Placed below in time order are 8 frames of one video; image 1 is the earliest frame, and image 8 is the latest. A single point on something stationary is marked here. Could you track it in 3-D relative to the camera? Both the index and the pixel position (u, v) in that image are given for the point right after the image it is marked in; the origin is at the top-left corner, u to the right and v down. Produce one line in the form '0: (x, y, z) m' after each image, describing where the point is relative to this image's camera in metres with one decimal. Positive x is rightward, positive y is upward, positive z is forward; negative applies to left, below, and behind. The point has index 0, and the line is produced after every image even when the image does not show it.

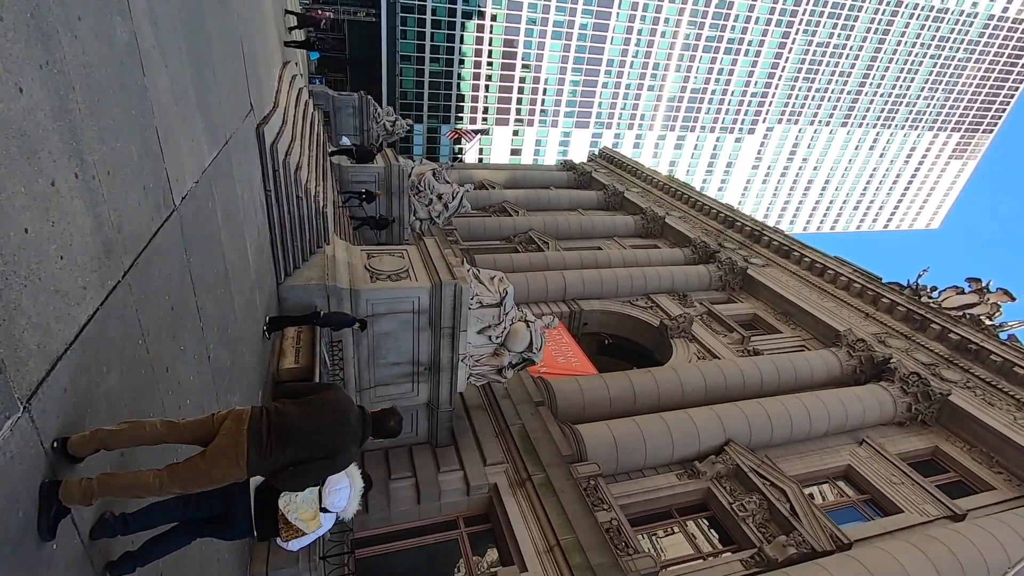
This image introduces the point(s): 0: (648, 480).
0: (+3.4, -4.8, +13.4) m
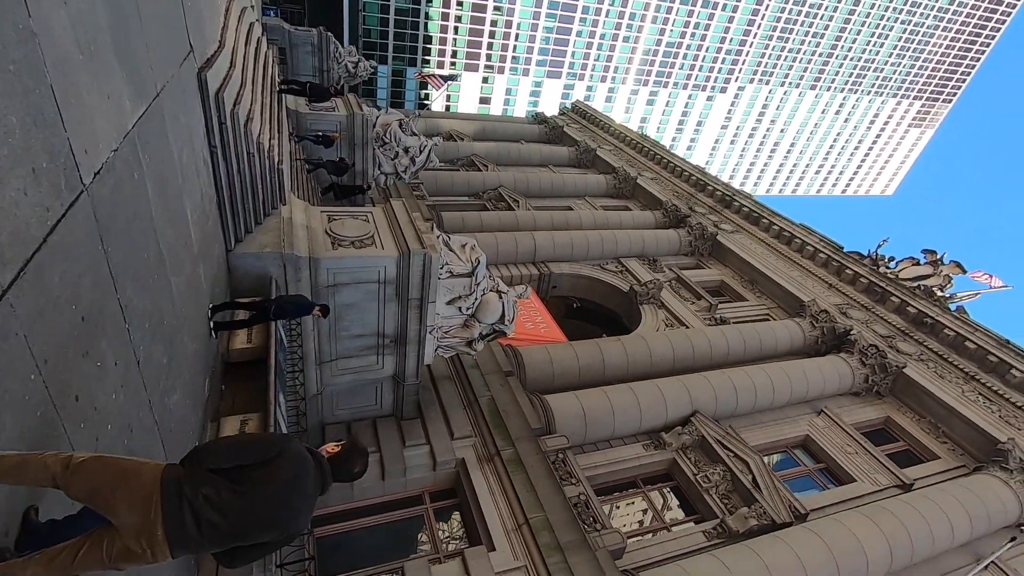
0: (+2.5, -4.0, +13.3) m
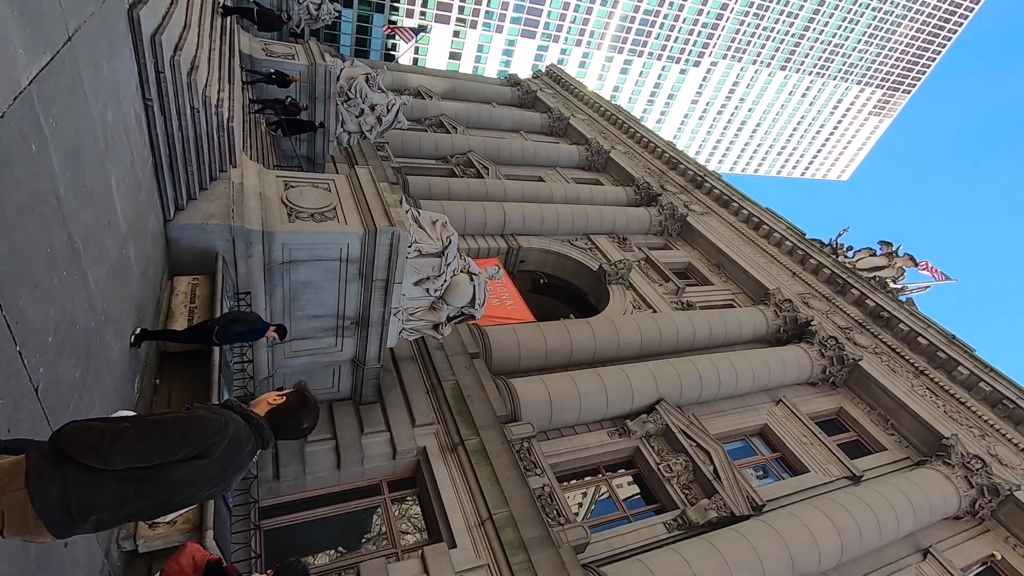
0: (+1.6, -3.6, +13.1) m
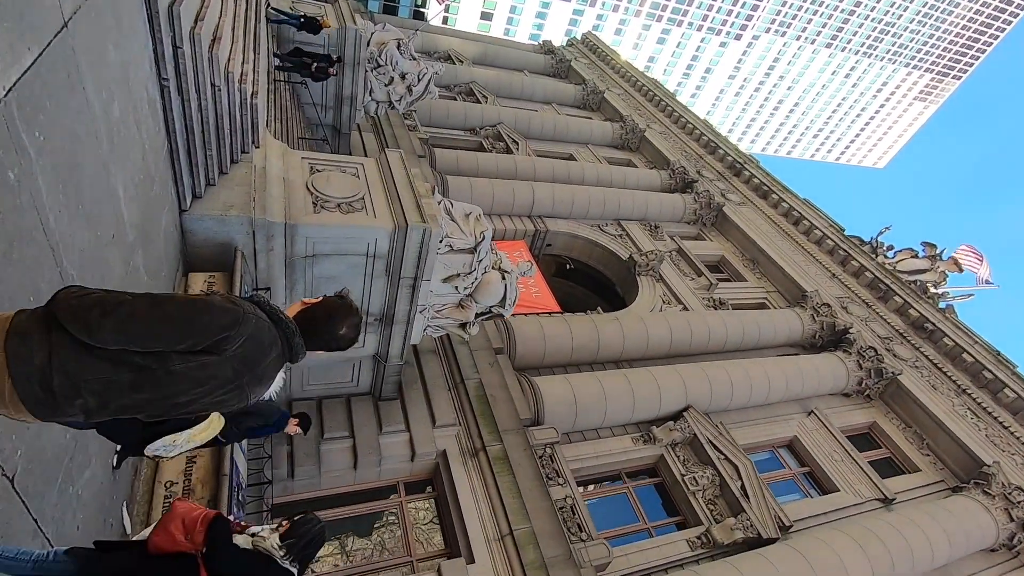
0: (+2.1, -3.6, +12.6) m
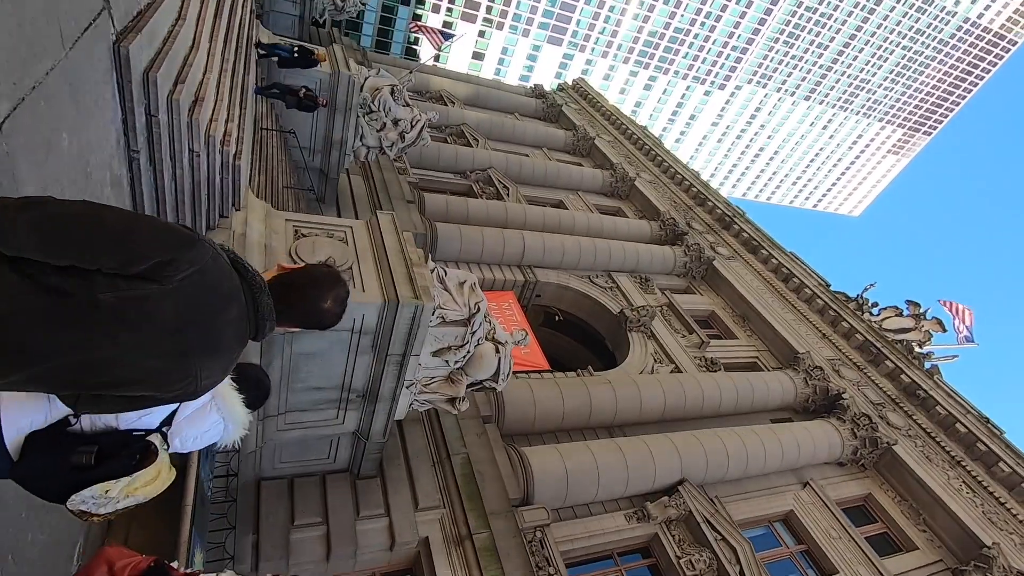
0: (+1.8, -5.1, +11.8) m
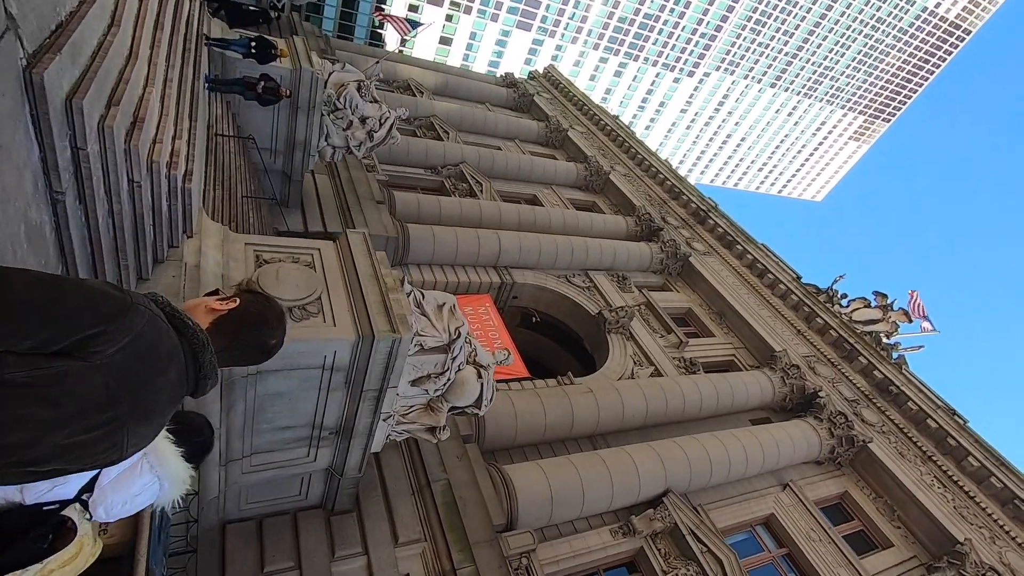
0: (+1.4, -5.3, +11.5) m
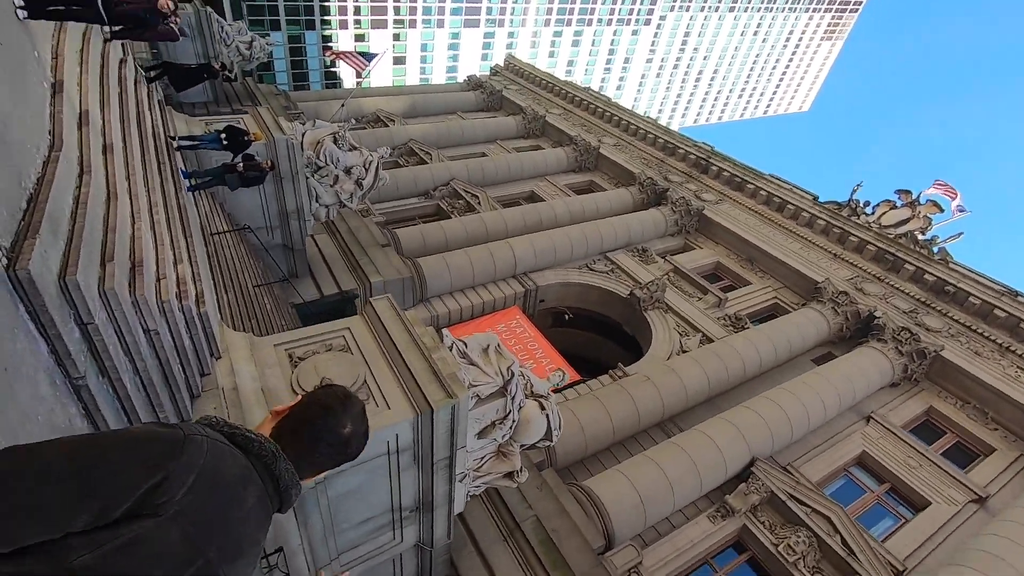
0: (+3.5, -5.1, +11.1) m
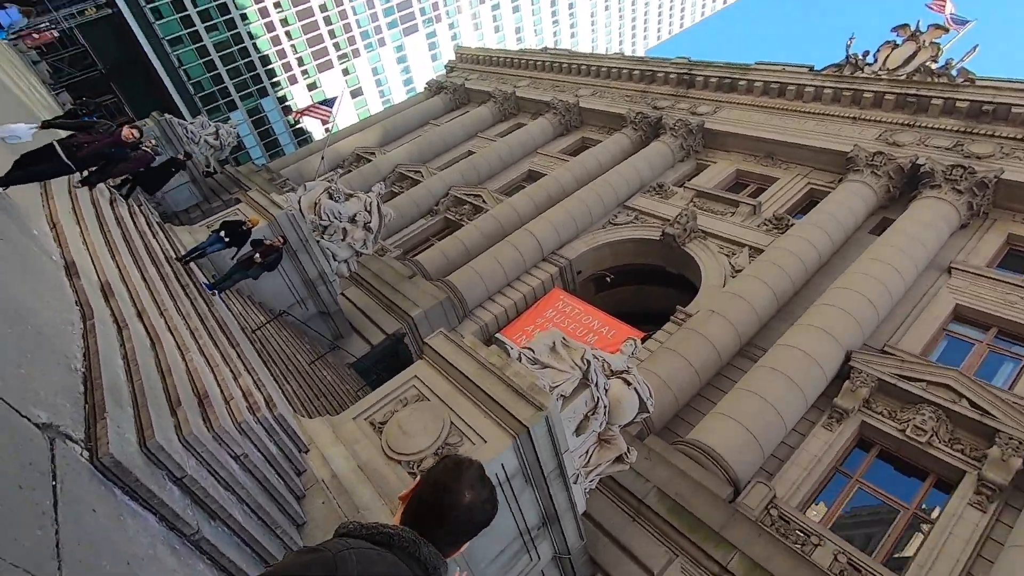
0: (+5.8, -3.3, +10.8) m
